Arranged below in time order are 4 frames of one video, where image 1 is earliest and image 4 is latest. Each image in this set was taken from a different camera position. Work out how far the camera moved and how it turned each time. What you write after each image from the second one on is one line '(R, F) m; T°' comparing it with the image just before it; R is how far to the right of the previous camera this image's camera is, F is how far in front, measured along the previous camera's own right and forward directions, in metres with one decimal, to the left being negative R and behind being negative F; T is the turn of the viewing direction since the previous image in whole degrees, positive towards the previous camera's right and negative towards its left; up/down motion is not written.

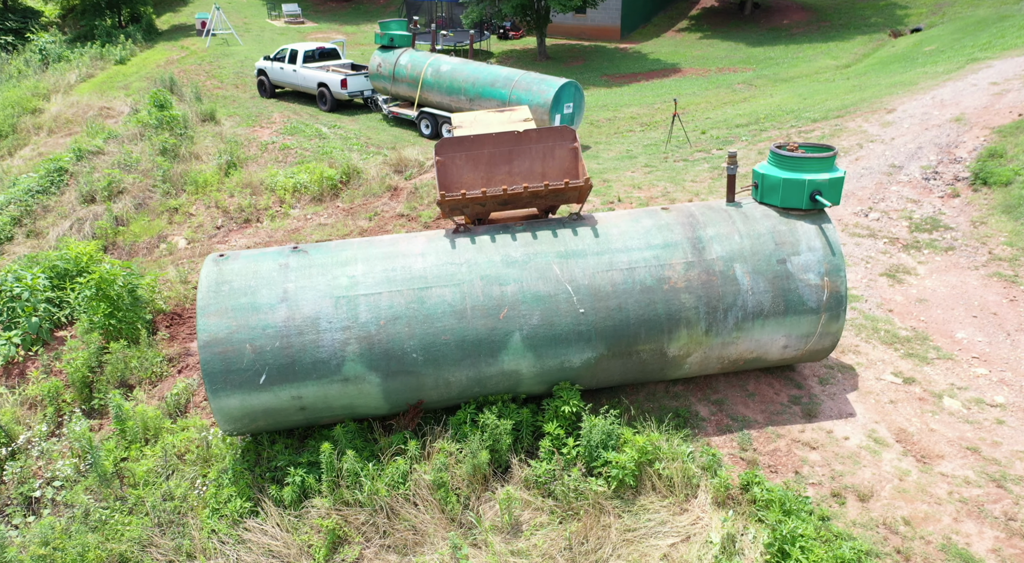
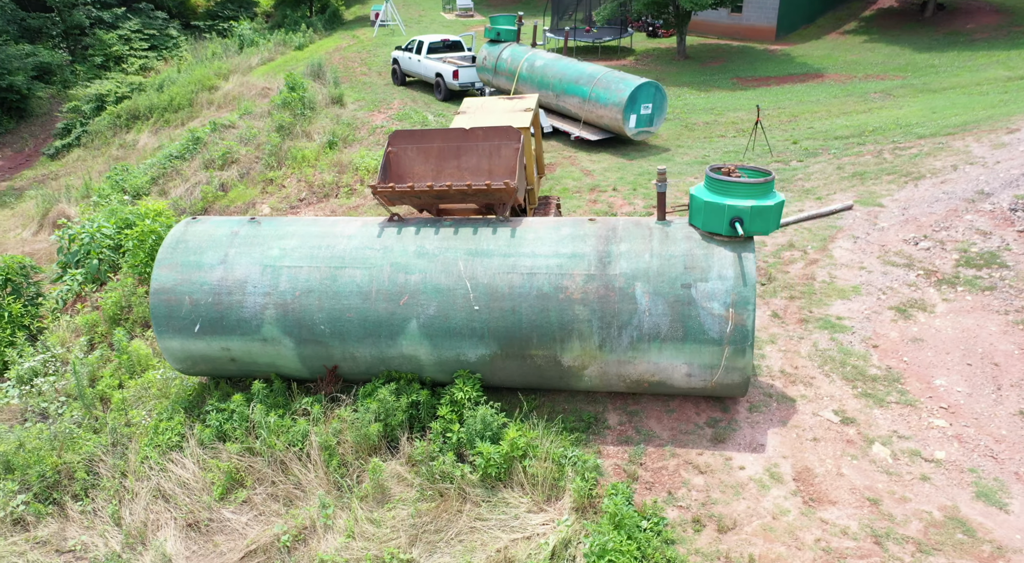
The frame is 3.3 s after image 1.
(+2.0, 0.0) m; -12°
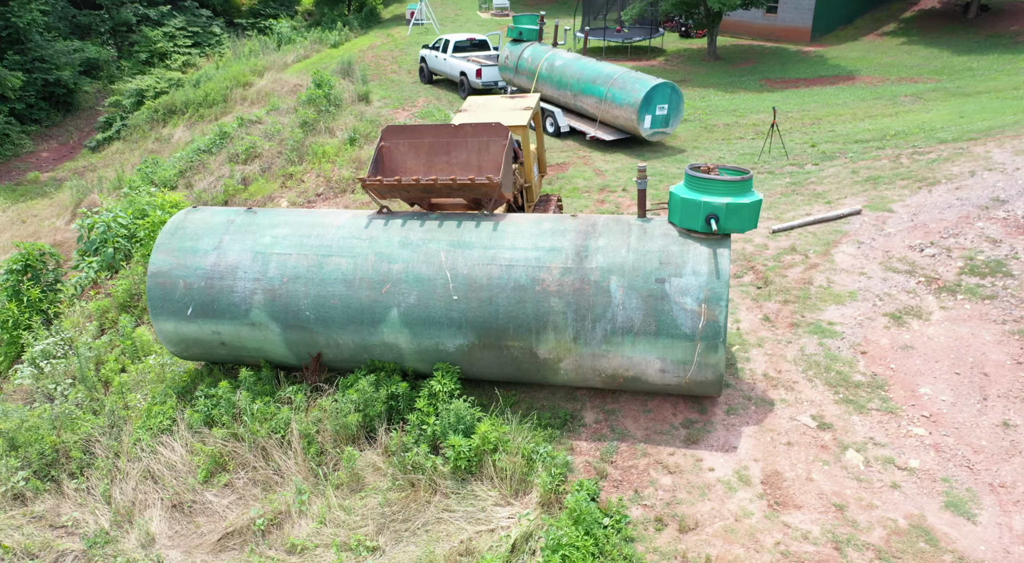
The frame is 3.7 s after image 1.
(+0.4, -0.1) m; -2°
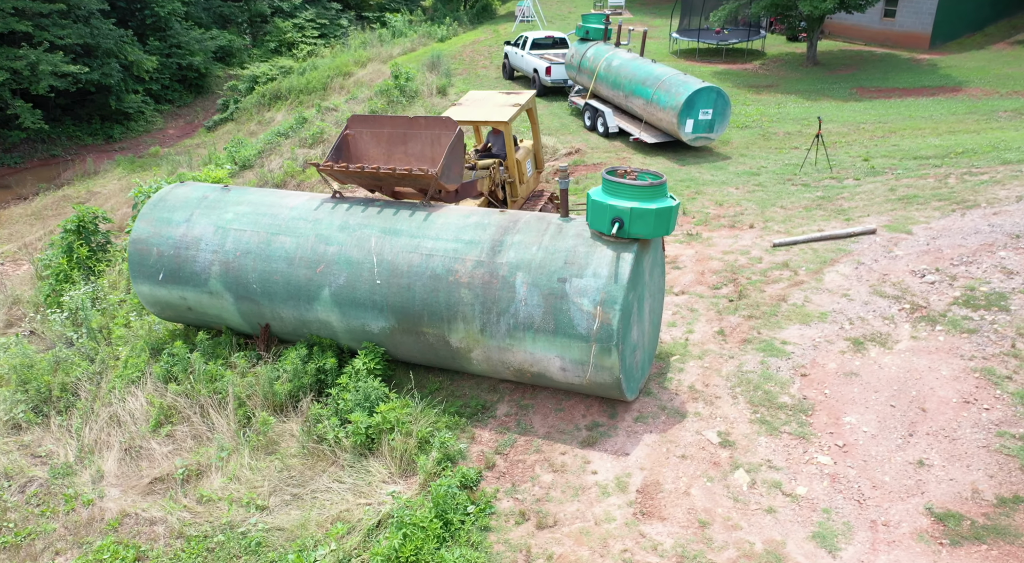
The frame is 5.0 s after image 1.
(+1.5, -0.1) m; -8°
